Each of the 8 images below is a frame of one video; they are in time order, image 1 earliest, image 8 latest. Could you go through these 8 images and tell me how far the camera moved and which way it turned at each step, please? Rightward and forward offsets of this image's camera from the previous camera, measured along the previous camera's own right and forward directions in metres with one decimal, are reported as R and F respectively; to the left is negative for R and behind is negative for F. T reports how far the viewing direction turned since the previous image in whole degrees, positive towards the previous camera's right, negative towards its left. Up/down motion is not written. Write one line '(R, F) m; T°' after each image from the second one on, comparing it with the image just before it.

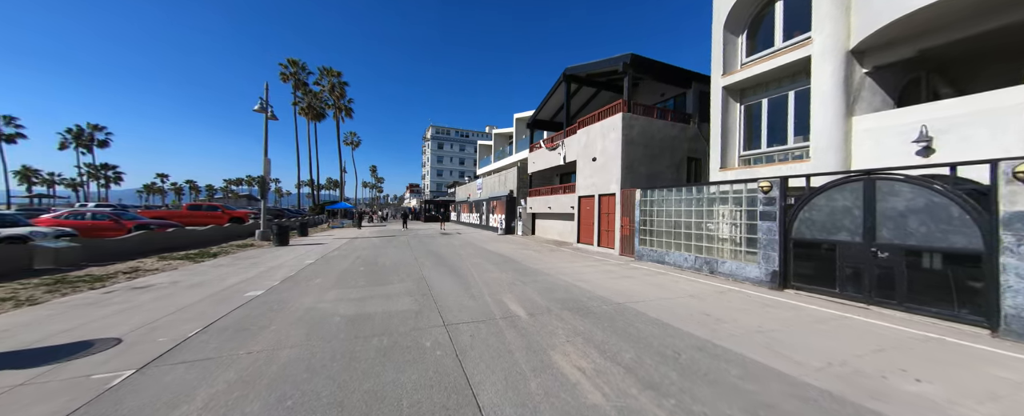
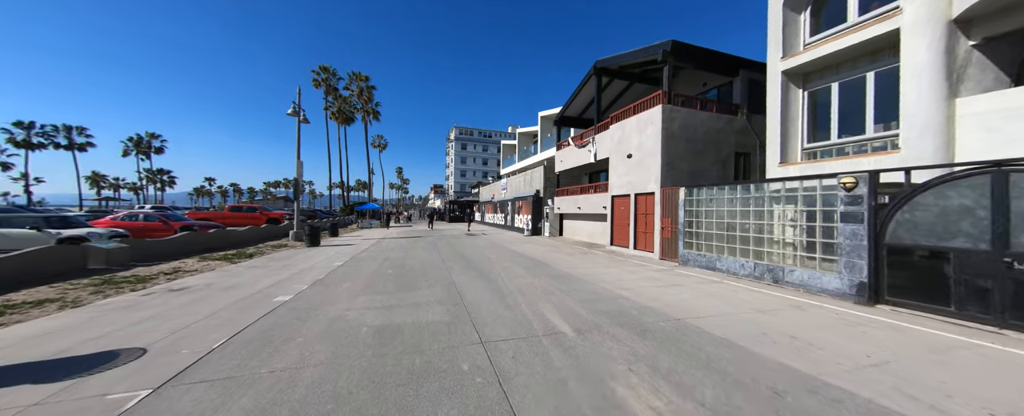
(-0.3, +0.6) m; -4°
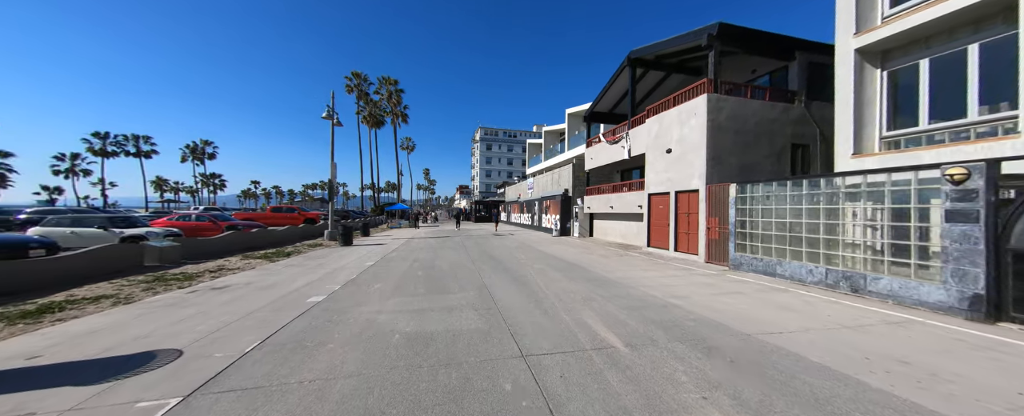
(-0.3, +0.4) m; -5°
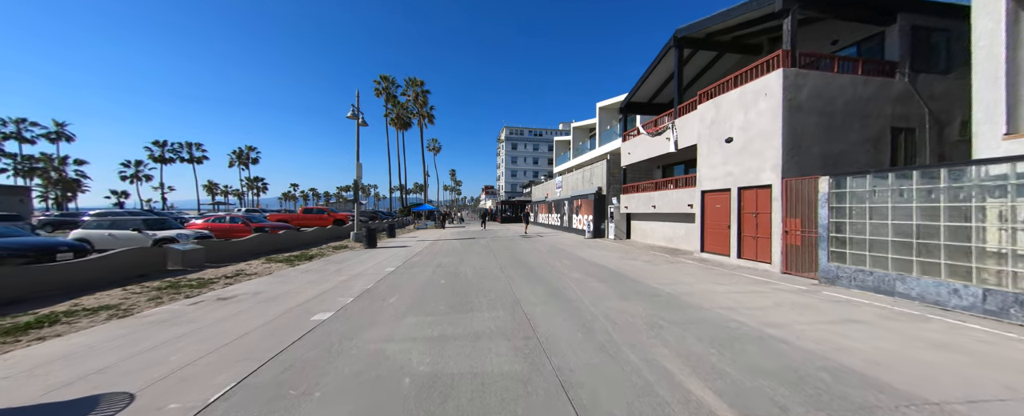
(-0.3, +1.2) m; -5°
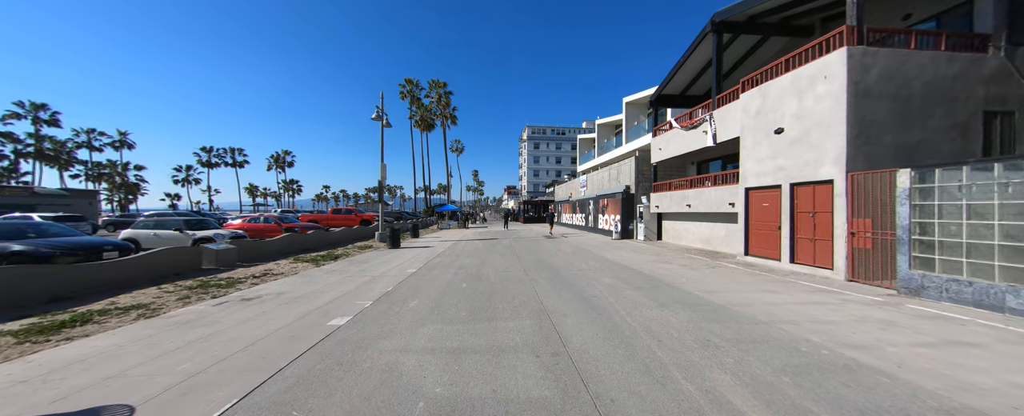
(-0.1, +0.5) m; -4°
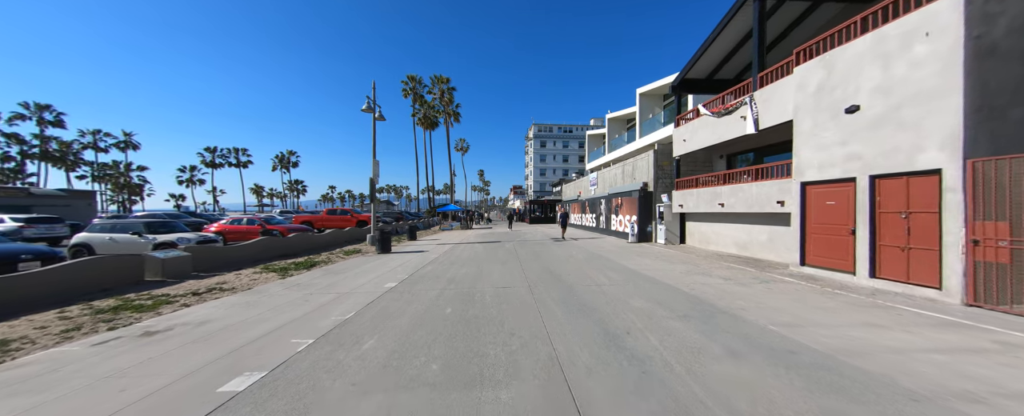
(+0.1, +1.7) m; -1°
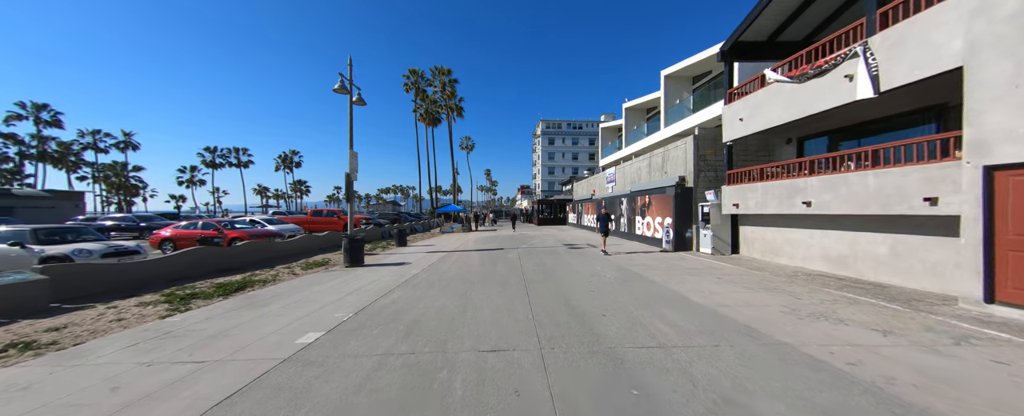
(+0.2, +2.9) m; -2°
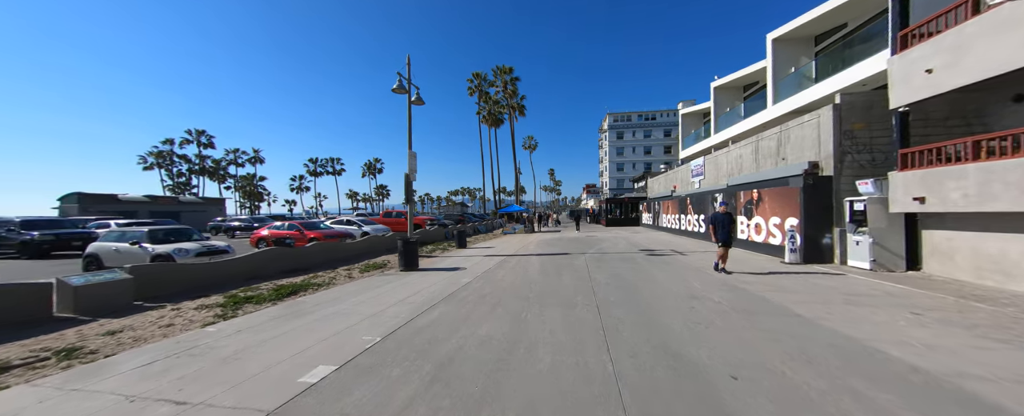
(-0.1, +1.5) m; -13°
